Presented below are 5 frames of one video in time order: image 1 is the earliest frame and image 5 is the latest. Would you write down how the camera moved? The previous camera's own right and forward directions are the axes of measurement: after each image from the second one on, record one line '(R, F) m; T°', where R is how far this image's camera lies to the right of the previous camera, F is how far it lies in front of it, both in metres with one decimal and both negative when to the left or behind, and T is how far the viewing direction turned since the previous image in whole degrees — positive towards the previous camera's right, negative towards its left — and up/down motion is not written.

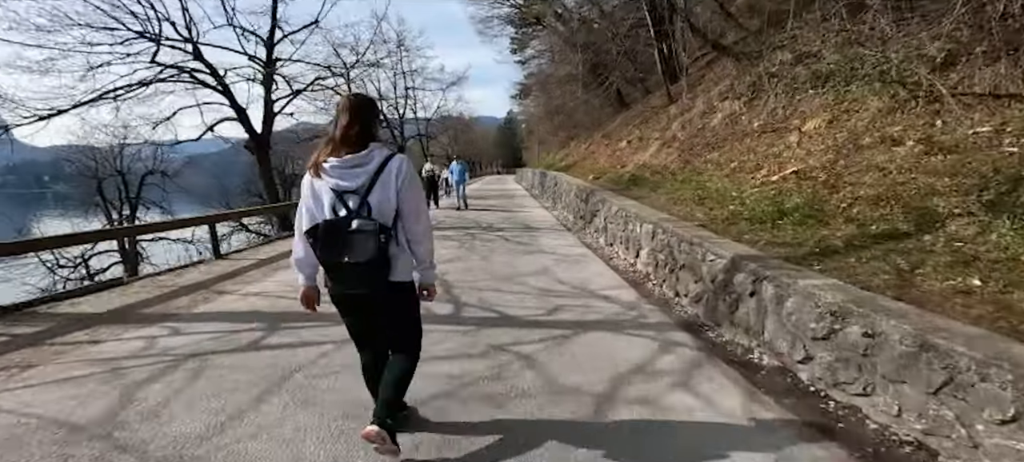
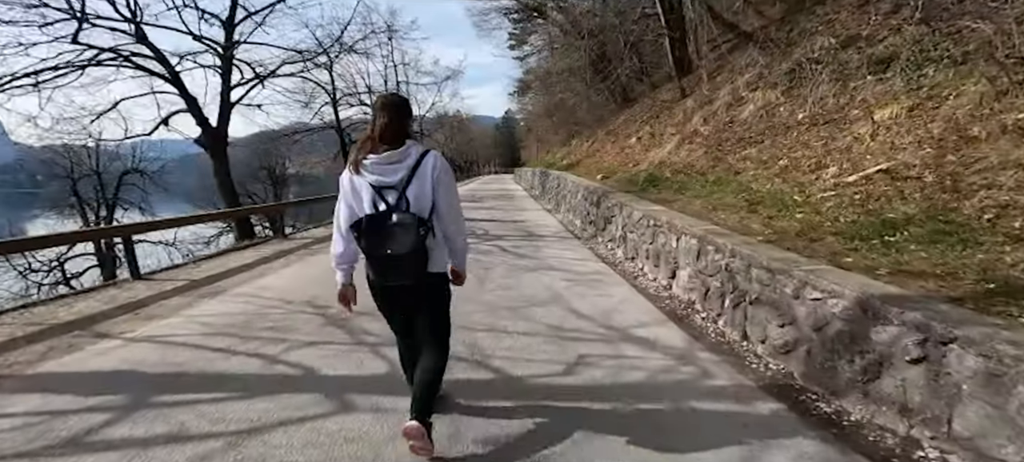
(-0.1, +1.8) m; 0°
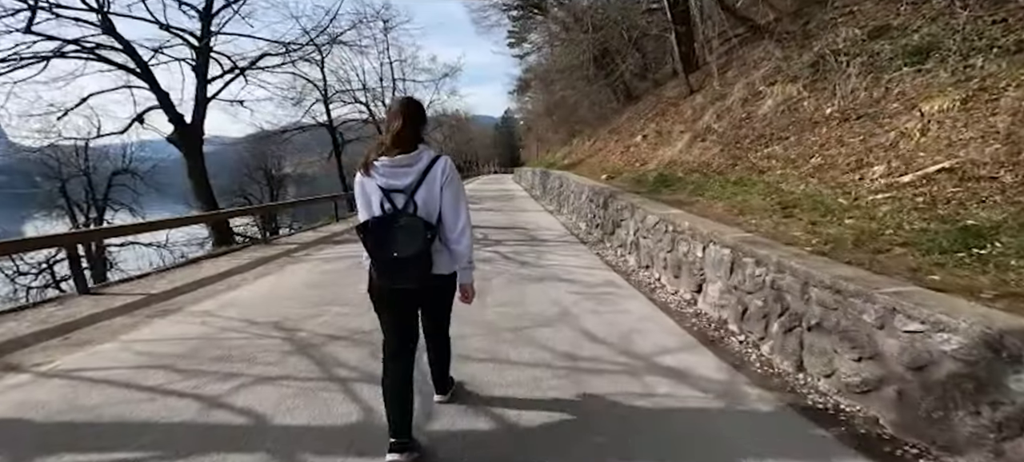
(0.0, +0.8) m; 0°
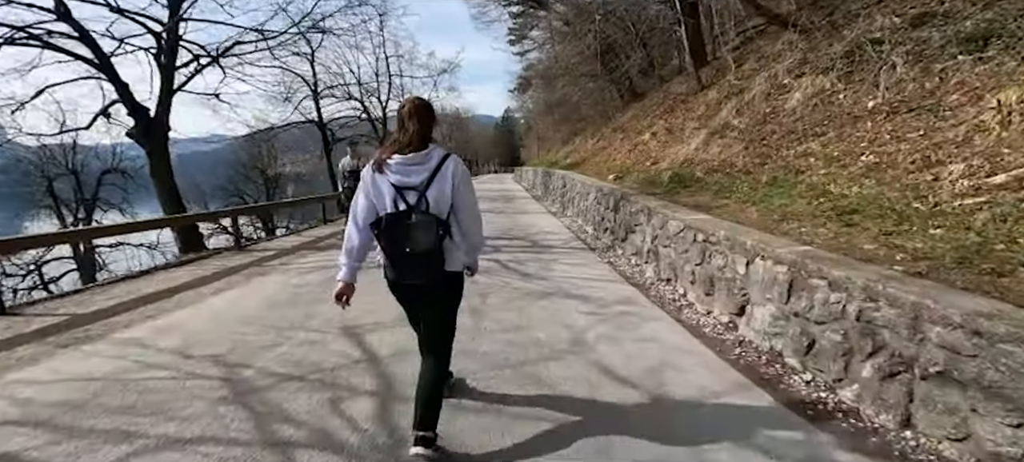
(0.0, +1.0) m; 0°
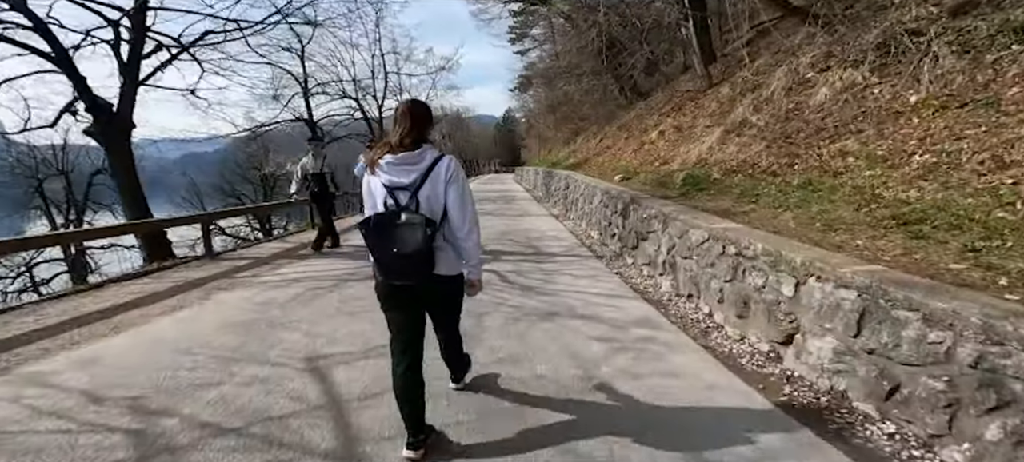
(0.0, +0.8) m; 0°
